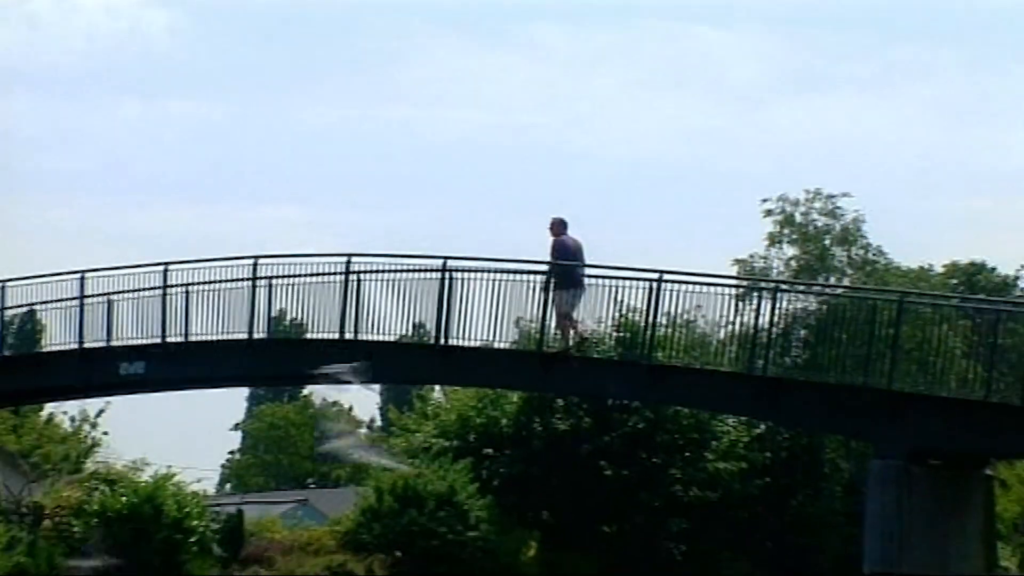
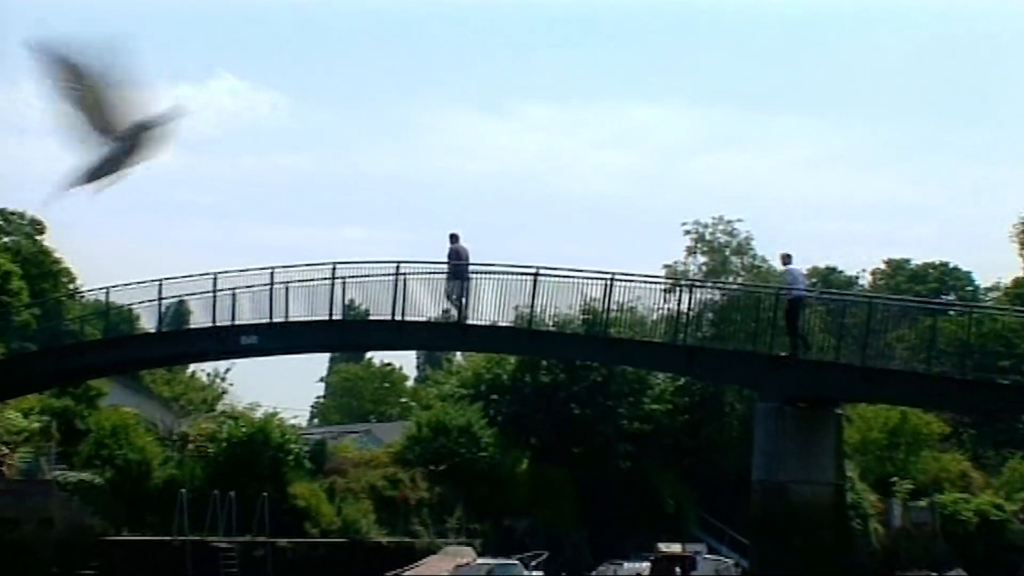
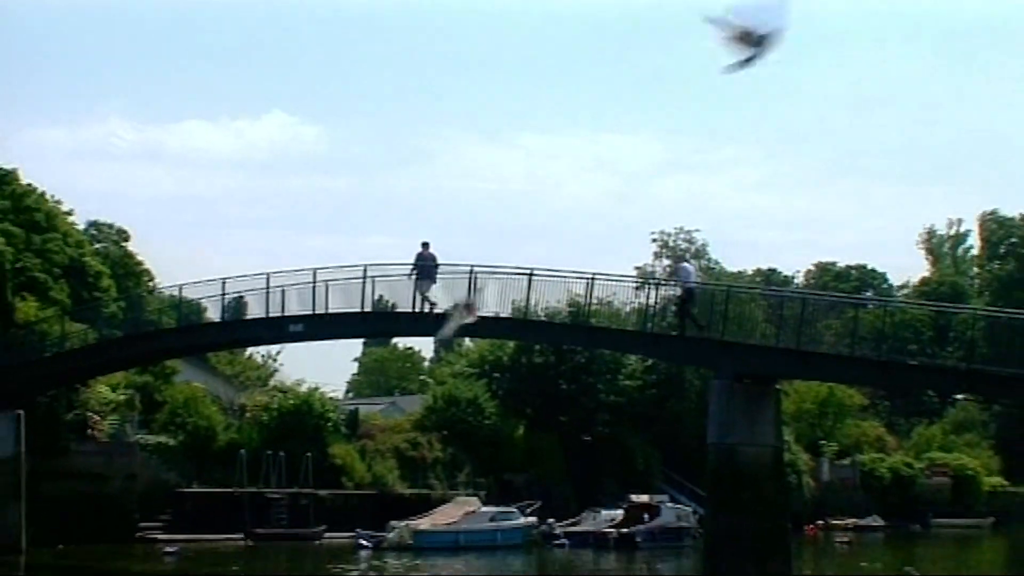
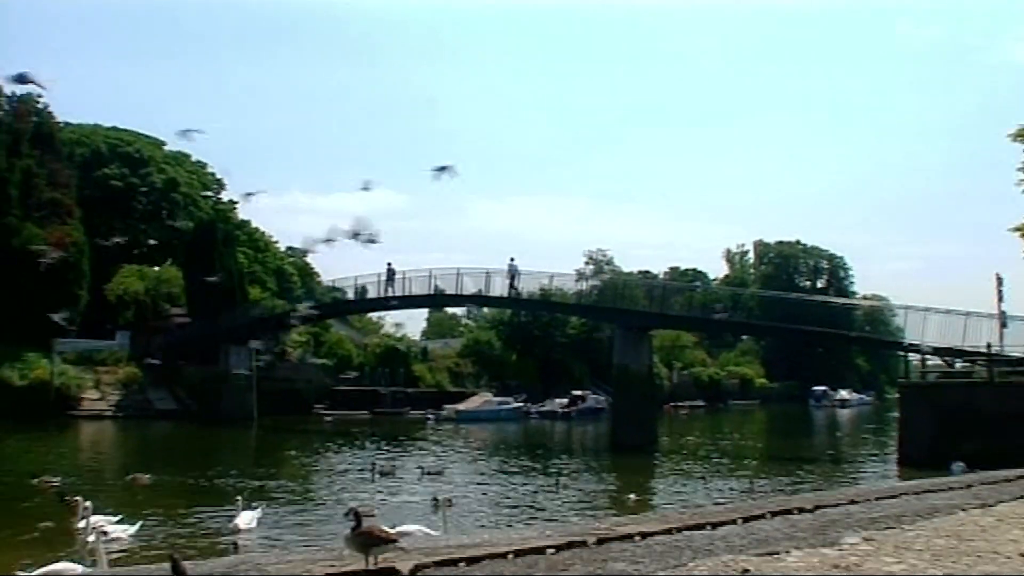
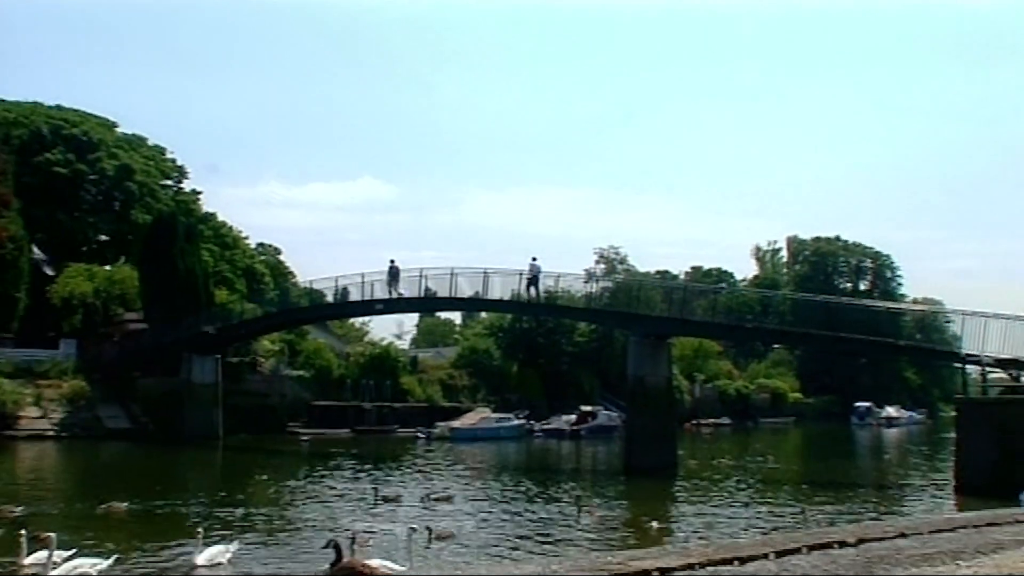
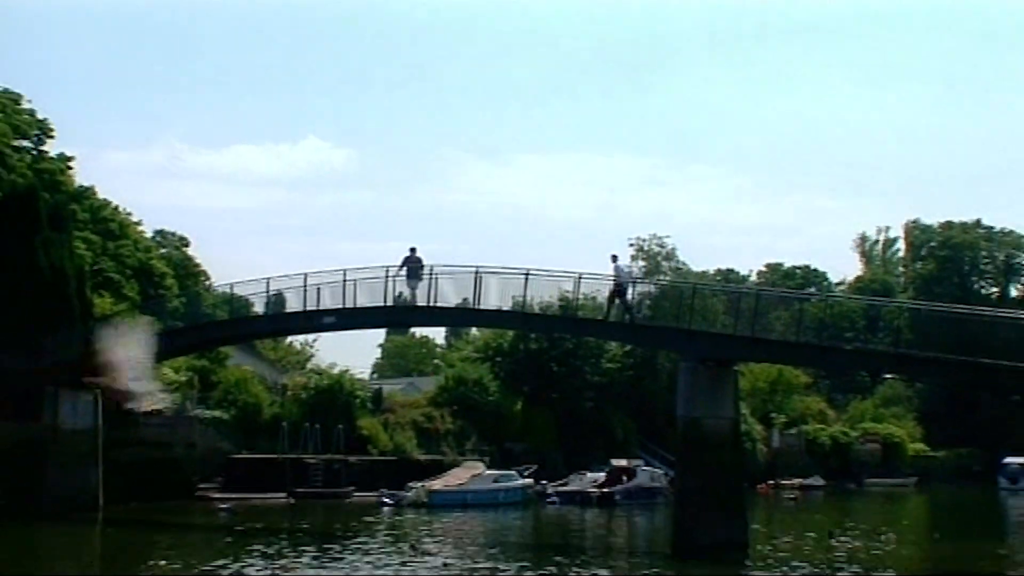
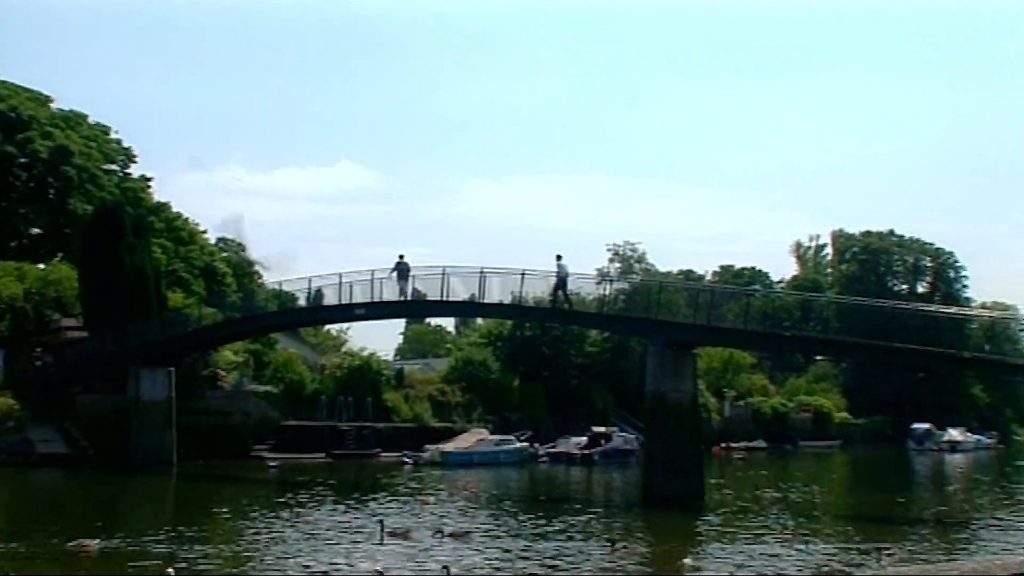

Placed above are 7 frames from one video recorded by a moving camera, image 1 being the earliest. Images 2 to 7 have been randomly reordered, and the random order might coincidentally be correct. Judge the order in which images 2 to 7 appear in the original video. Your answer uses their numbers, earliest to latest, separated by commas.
2, 3, 6, 7, 5, 4
